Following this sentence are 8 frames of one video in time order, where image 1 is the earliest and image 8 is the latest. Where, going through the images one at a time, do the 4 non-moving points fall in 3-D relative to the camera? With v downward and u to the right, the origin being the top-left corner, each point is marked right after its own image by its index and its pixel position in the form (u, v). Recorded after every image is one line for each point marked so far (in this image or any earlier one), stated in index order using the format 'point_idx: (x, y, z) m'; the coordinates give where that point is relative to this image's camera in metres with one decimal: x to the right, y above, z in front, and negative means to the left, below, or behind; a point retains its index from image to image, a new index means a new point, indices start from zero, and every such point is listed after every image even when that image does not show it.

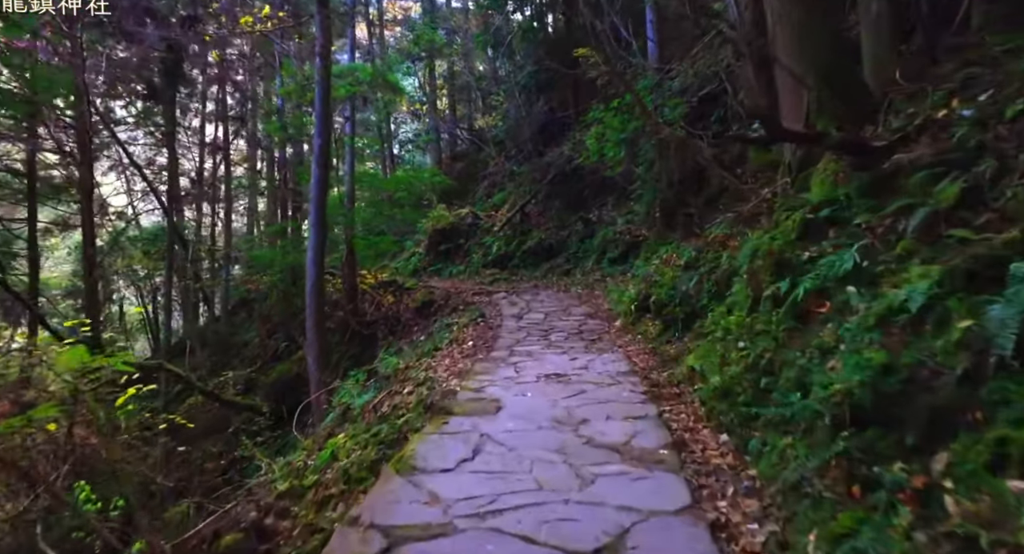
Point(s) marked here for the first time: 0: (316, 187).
0: (-3.3, +1.6, +9.3) m
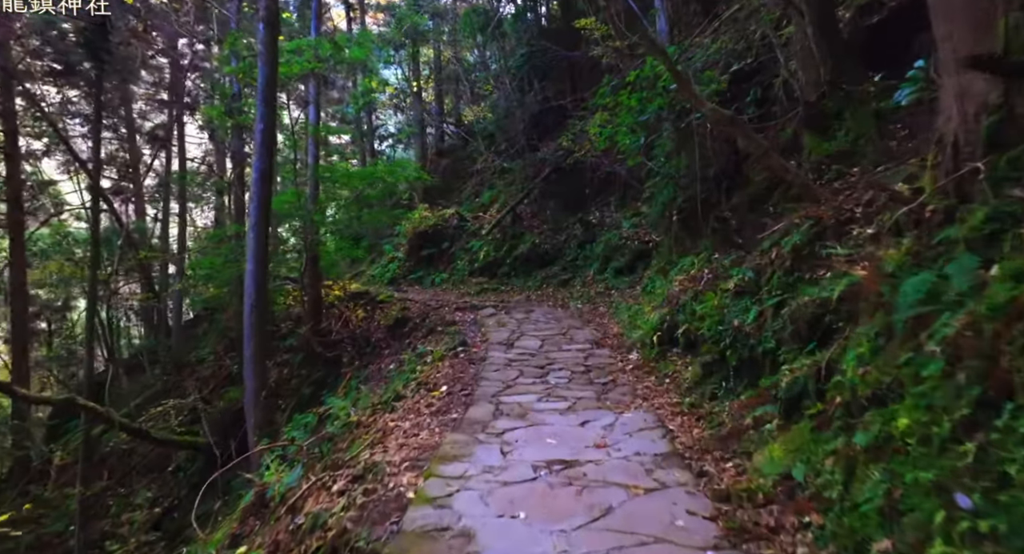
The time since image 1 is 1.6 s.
0: (-3.4, +1.3, +7.5) m
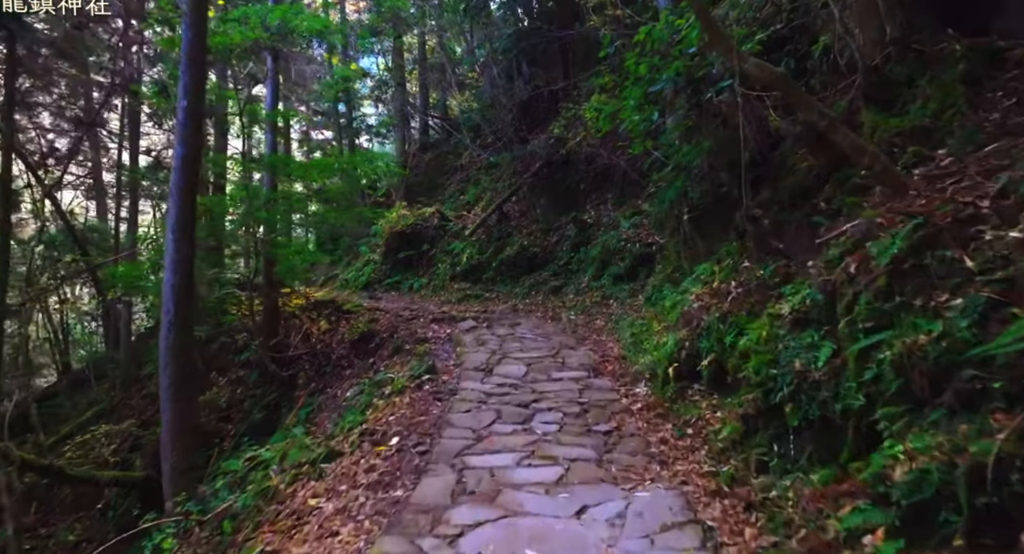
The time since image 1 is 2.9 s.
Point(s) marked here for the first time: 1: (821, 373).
0: (-3.7, +1.2, +6.1) m
1: (+1.6, -0.5, +2.9) m
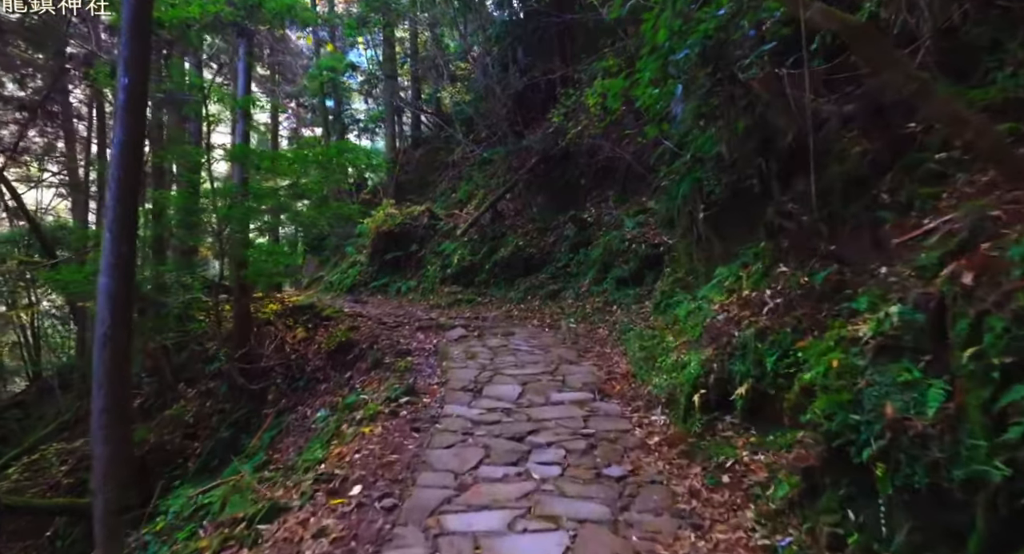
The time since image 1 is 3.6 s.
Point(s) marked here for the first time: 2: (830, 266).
0: (-3.7, +1.2, +5.3) m
1: (+1.6, -0.6, +2.1) m
2: (+2.1, +0.1, +3.7) m
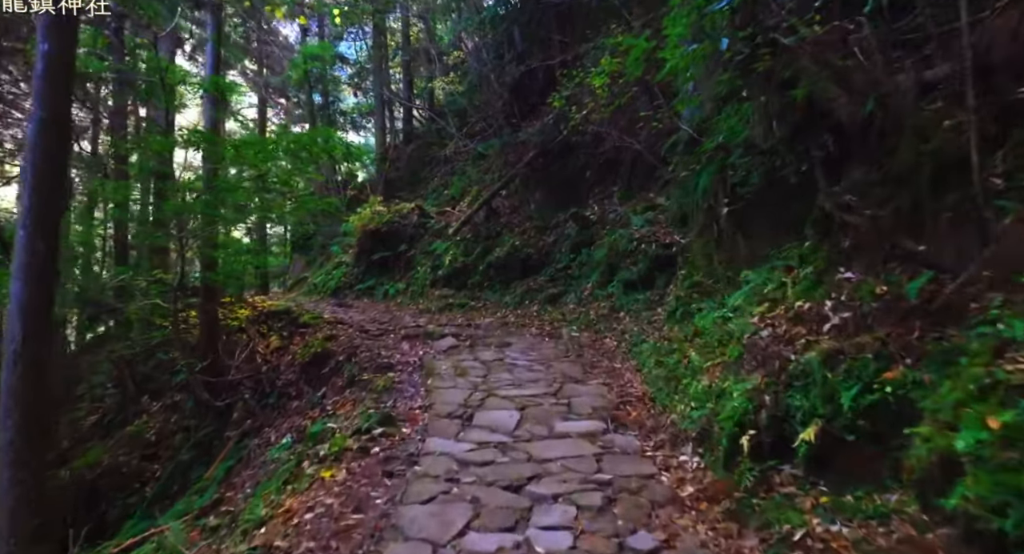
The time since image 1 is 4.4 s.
0: (-3.8, +1.1, +4.4) m
1: (+1.6, -0.6, +1.3) m
2: (+2.1, 0.0, +2.9) m
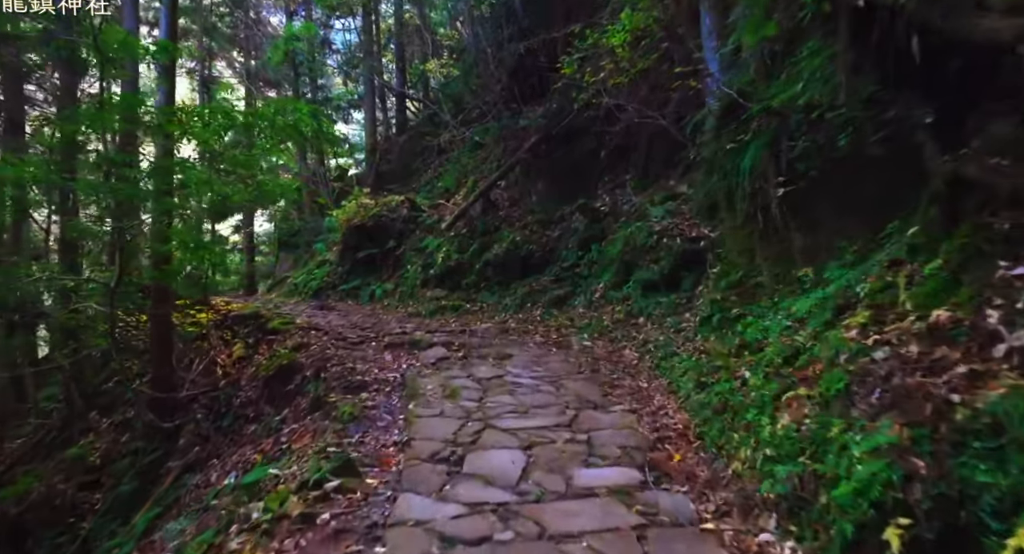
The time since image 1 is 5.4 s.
0: (-3.7, +1.1, +3.3) m
1: (+1.6, -0.6, +0.2) m
2: (+2.1, 0.0, +1.7) m
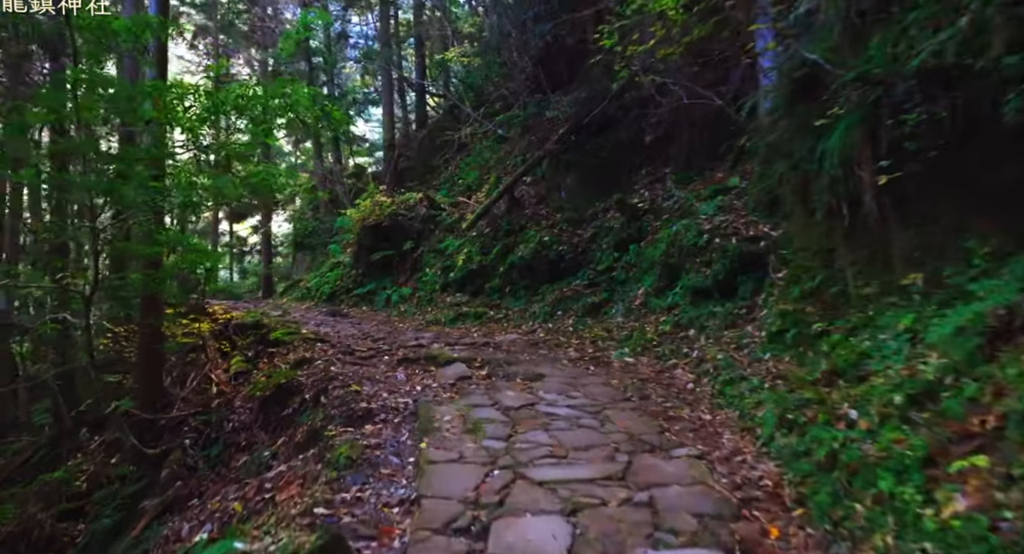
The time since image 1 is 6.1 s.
0: (-3.6, +1.1, +2.6) m
1: (+1.7, -0.6, -0.7) m
2: (+2.2, 0.0, +0.8) m
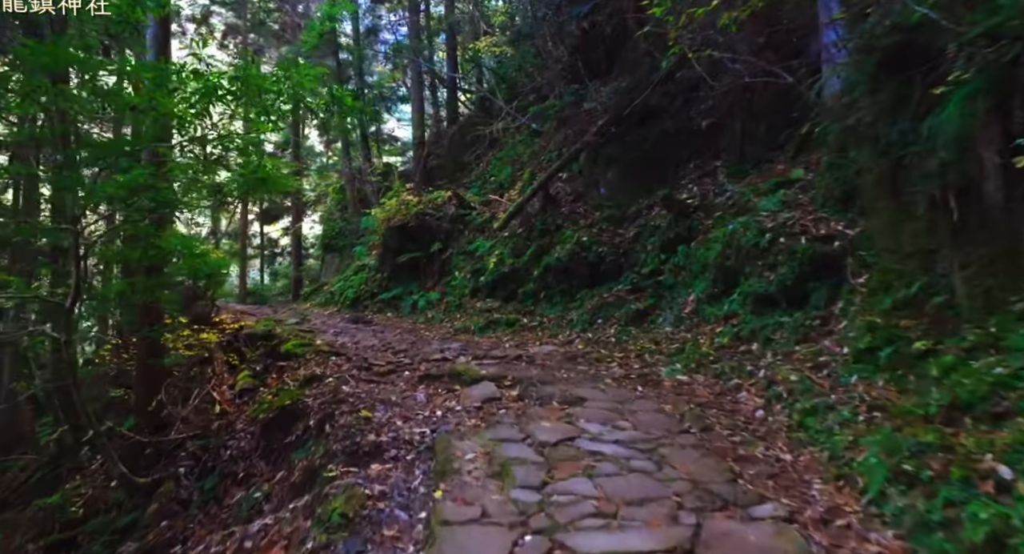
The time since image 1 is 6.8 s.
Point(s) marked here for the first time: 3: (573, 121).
0: (-3.4, +1.0, +2.1) m
1: (+1.6, -0.7, -1.5) m
2: (+2.2, -0.1, 0.0) m
3: (+1.1, +2.7, +9.4) m
